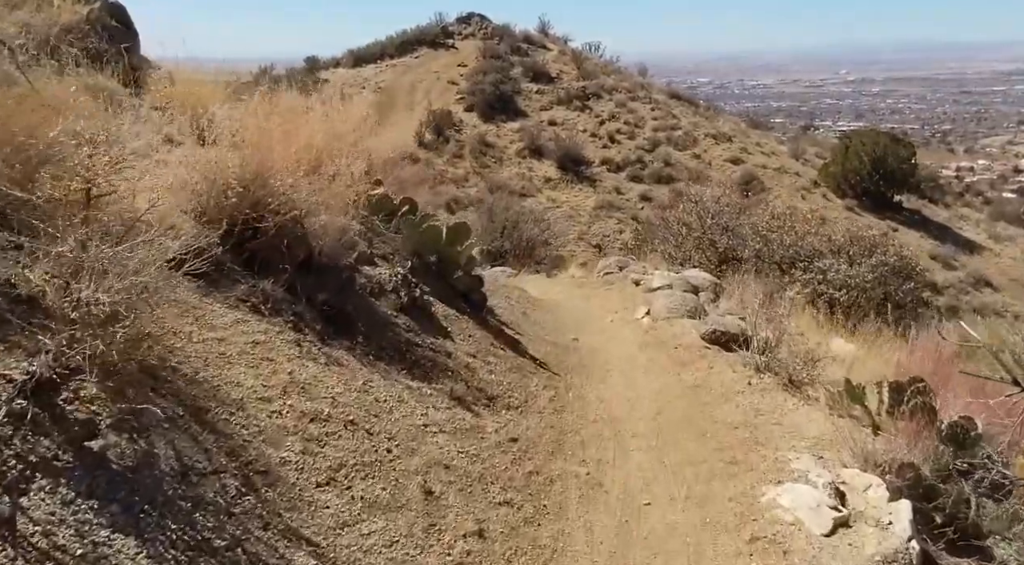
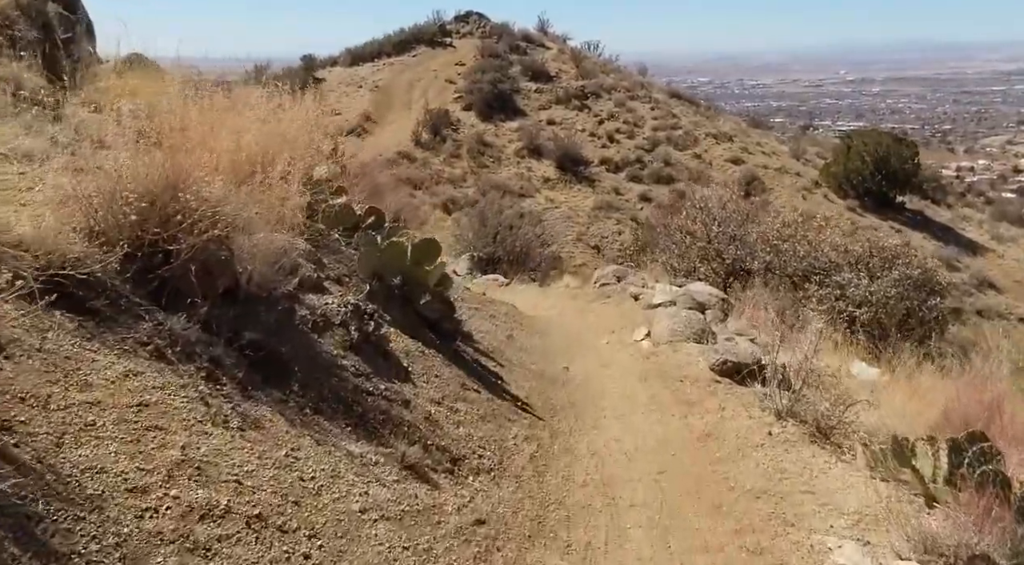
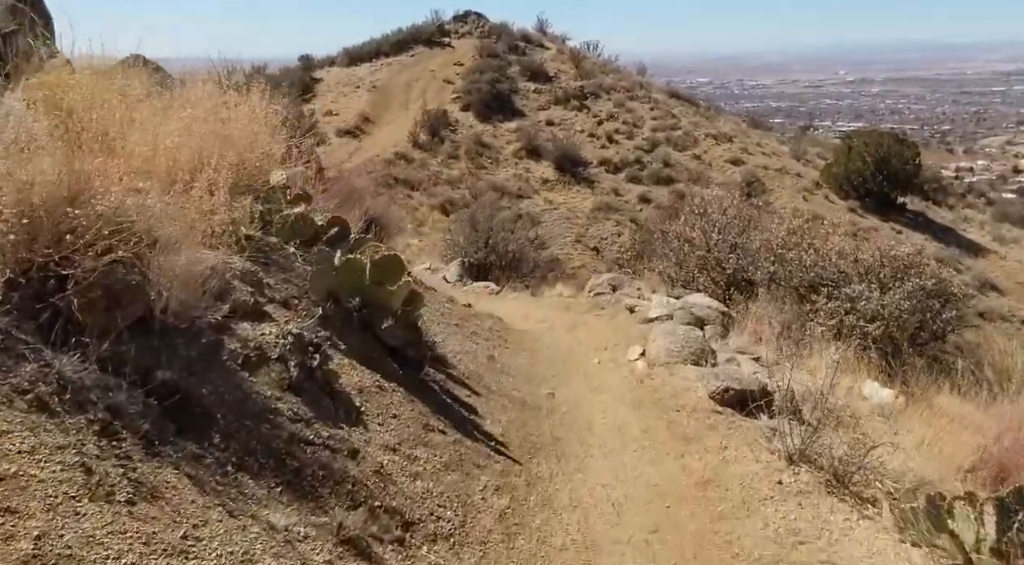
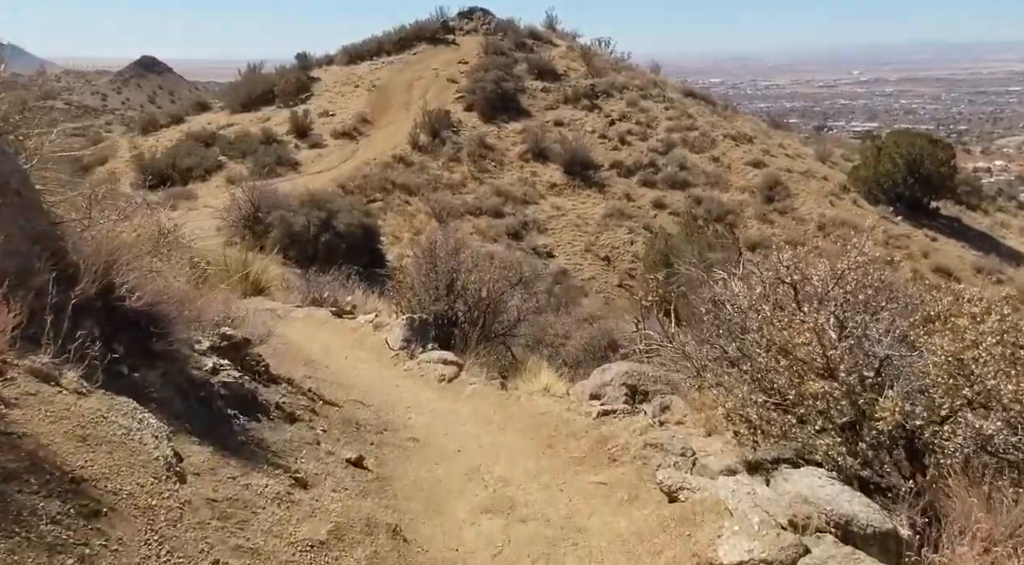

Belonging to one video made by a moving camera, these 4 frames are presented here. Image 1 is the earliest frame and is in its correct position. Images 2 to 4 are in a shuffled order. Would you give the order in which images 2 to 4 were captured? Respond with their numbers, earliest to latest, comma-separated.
2, 3, 4
